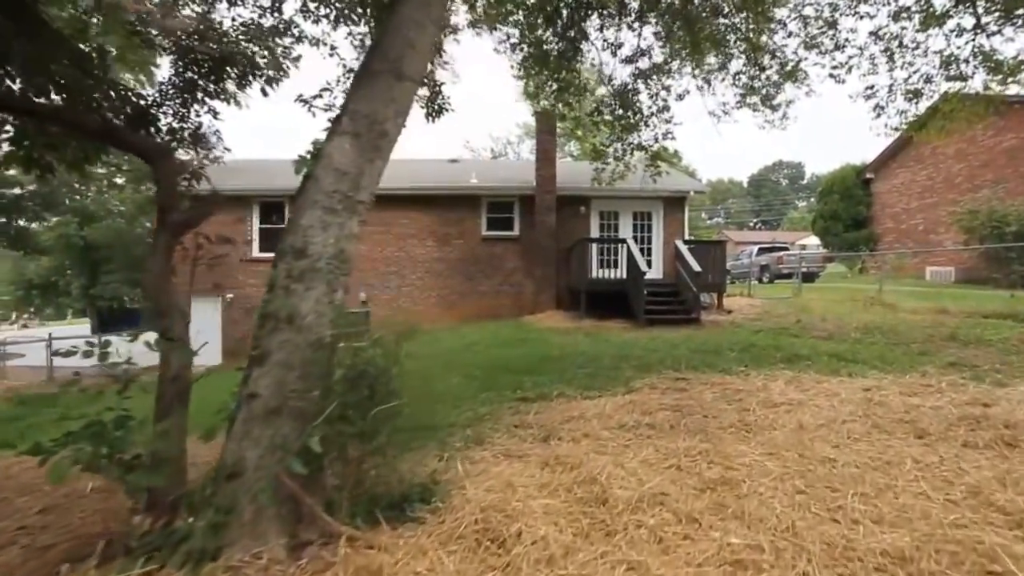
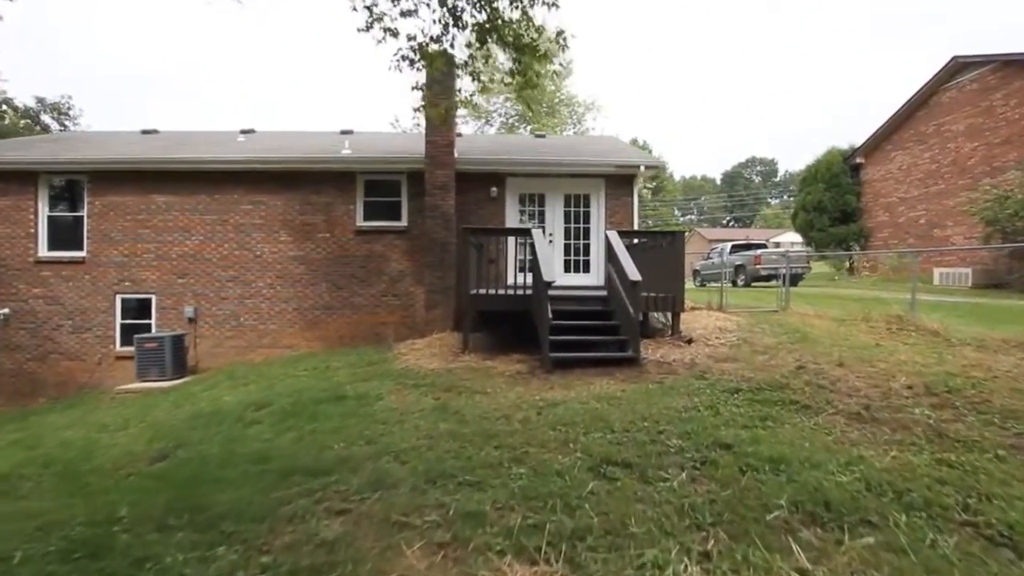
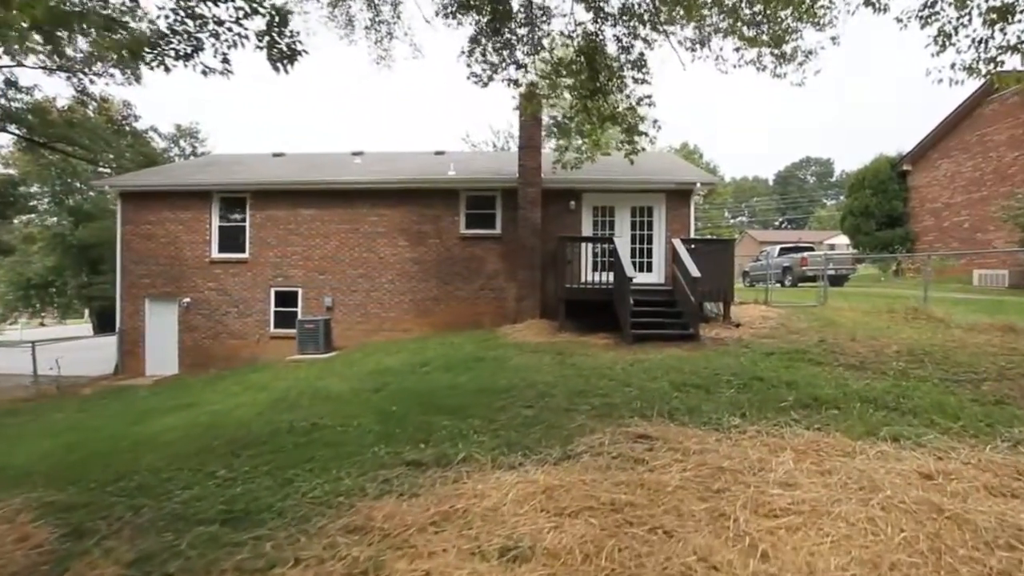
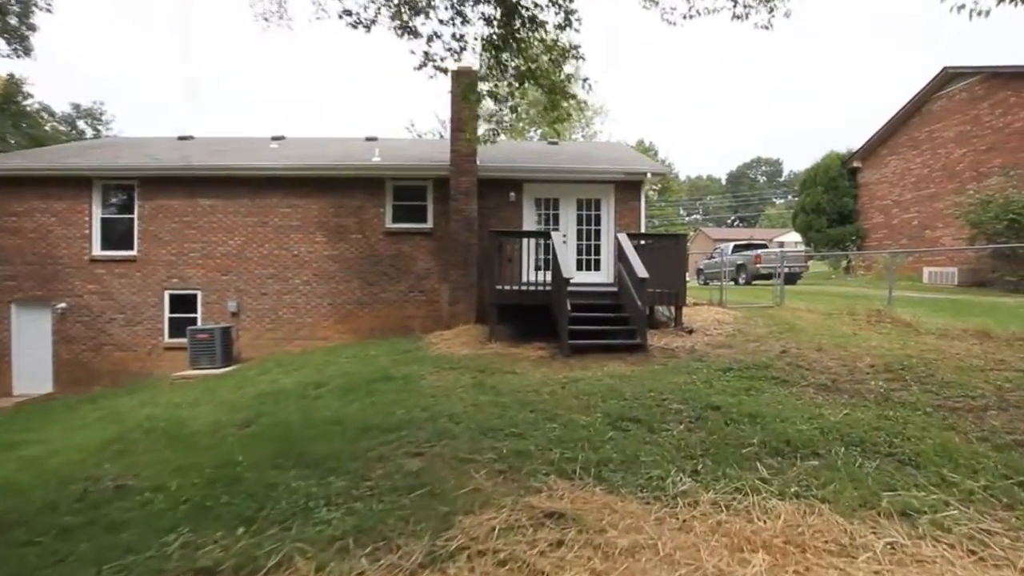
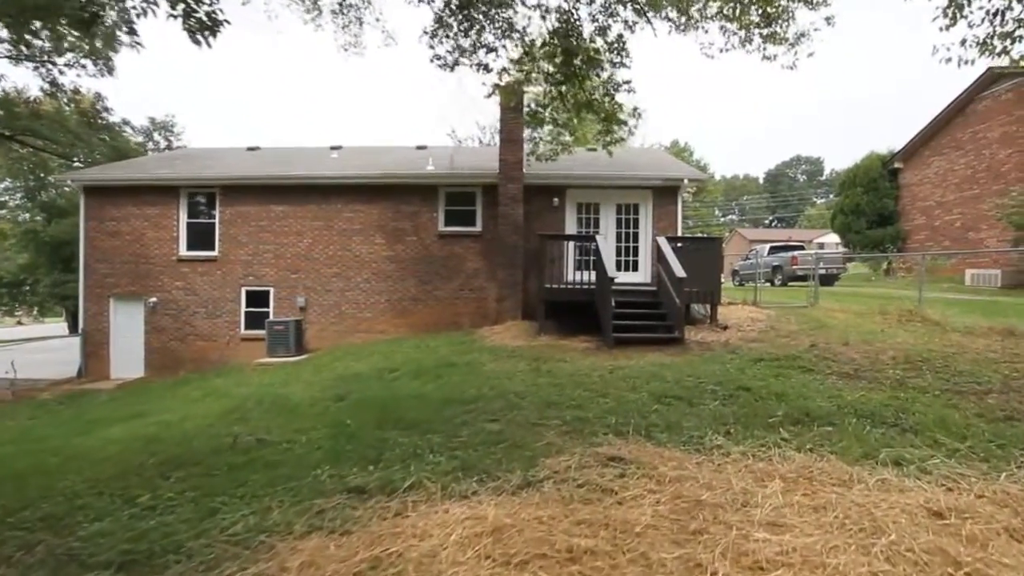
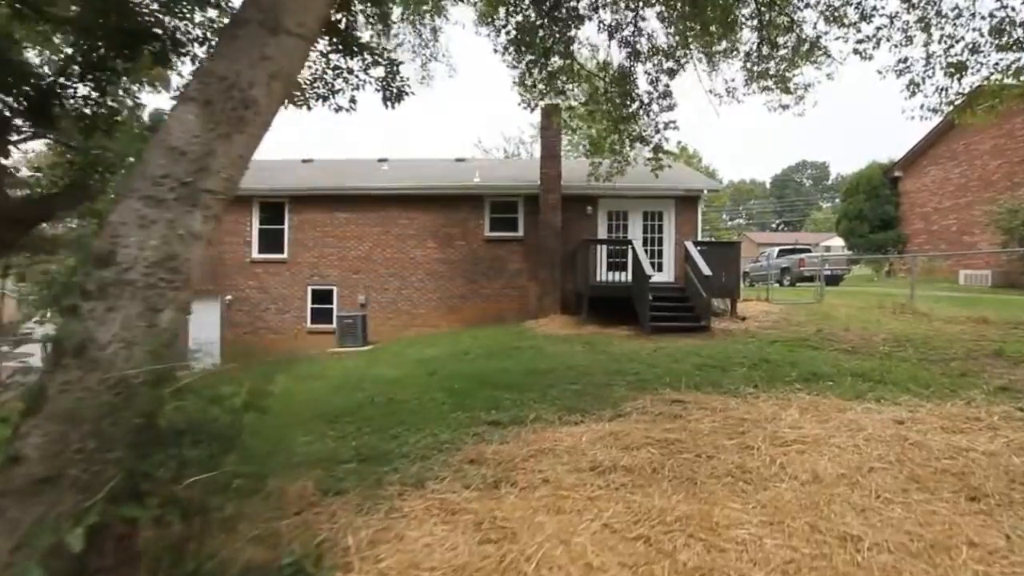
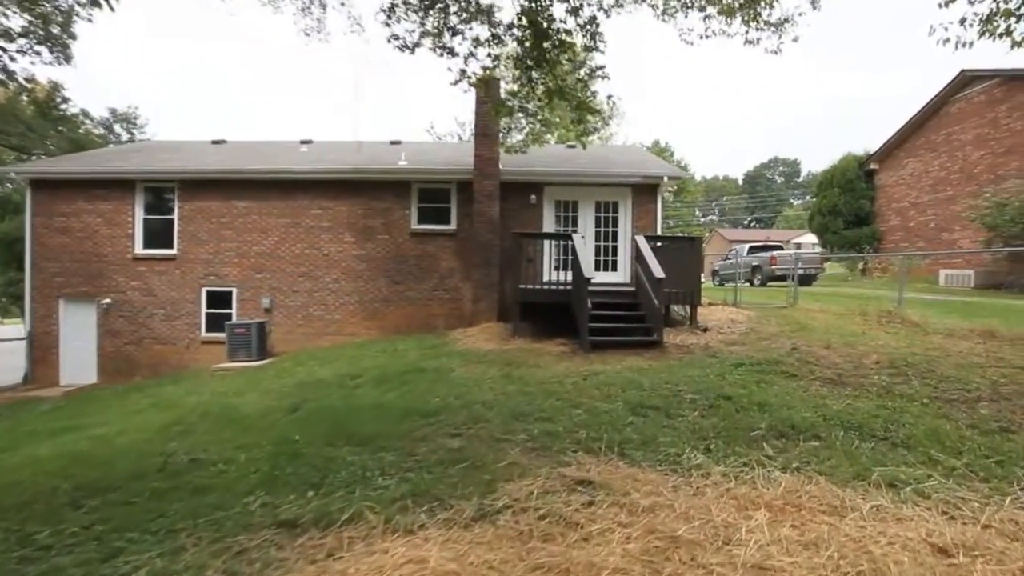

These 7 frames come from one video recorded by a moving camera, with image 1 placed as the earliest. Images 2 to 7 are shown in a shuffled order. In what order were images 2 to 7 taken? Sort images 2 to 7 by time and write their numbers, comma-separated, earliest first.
6, 3, 5, 7, 4, 2
